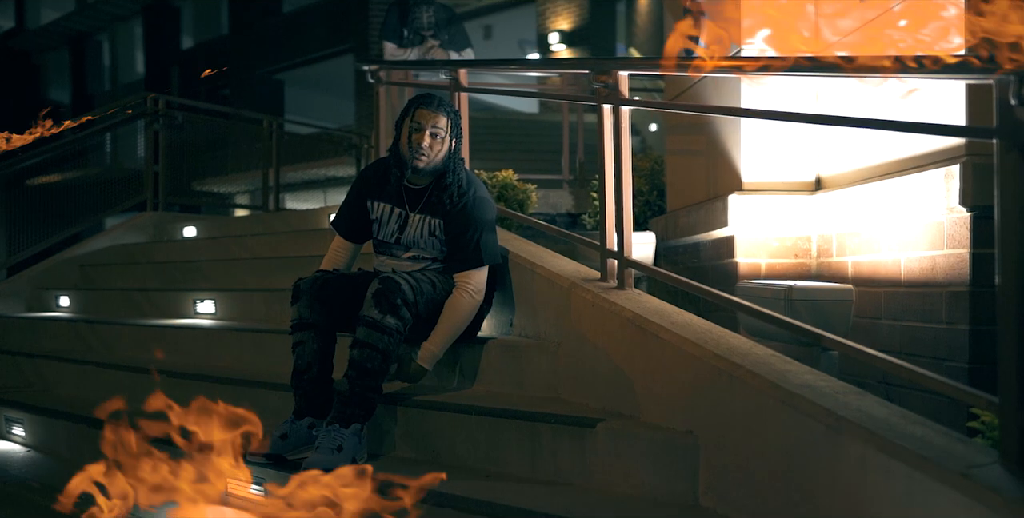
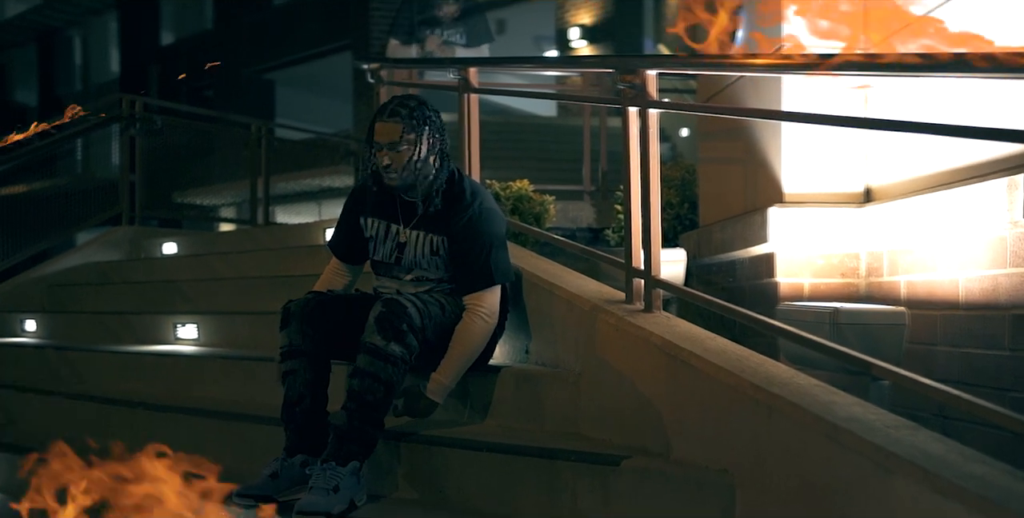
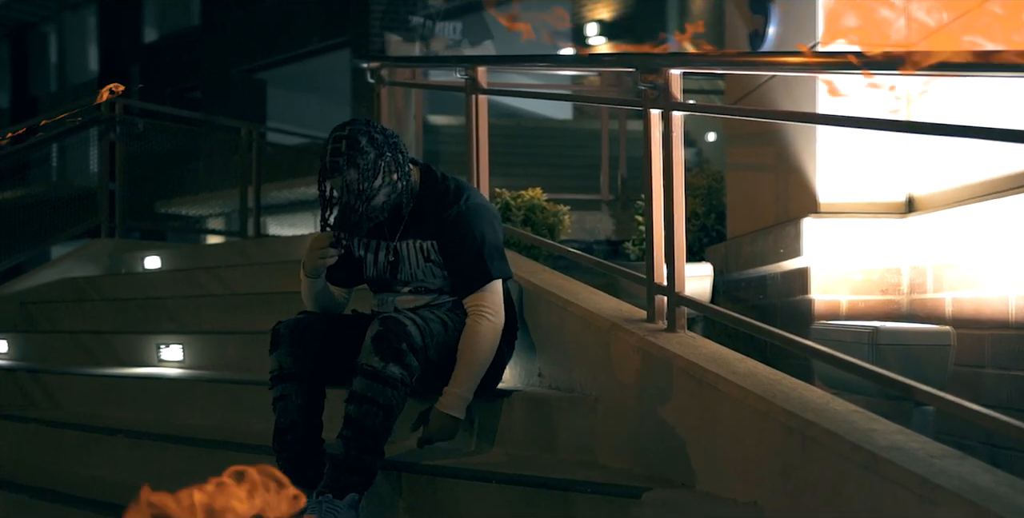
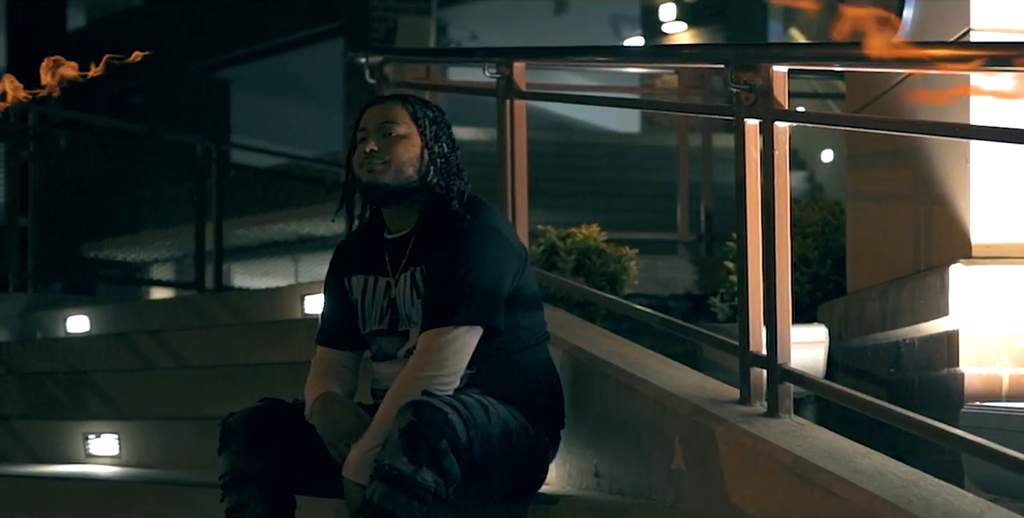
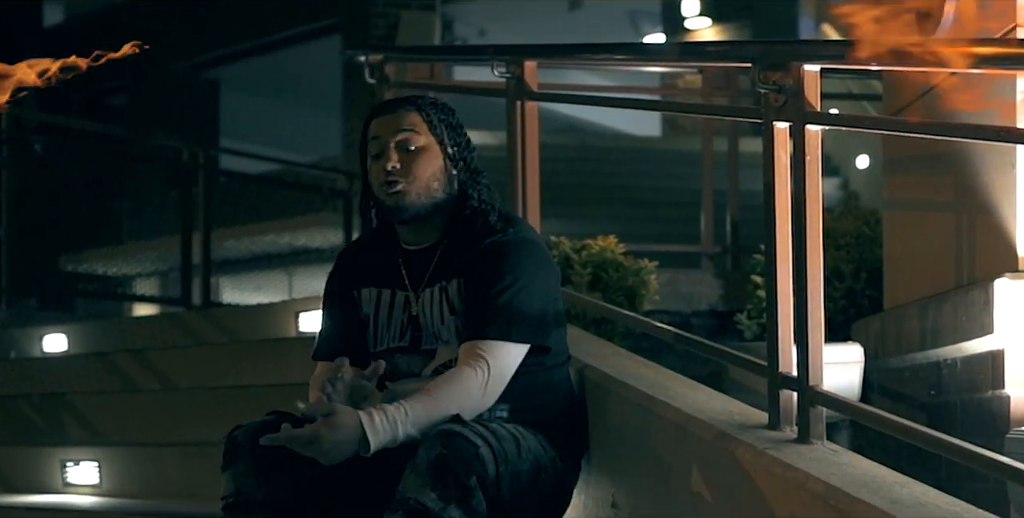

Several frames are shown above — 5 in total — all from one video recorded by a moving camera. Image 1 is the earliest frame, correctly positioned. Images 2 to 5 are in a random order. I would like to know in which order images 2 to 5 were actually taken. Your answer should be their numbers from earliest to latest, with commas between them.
2, 3, 4, 5
